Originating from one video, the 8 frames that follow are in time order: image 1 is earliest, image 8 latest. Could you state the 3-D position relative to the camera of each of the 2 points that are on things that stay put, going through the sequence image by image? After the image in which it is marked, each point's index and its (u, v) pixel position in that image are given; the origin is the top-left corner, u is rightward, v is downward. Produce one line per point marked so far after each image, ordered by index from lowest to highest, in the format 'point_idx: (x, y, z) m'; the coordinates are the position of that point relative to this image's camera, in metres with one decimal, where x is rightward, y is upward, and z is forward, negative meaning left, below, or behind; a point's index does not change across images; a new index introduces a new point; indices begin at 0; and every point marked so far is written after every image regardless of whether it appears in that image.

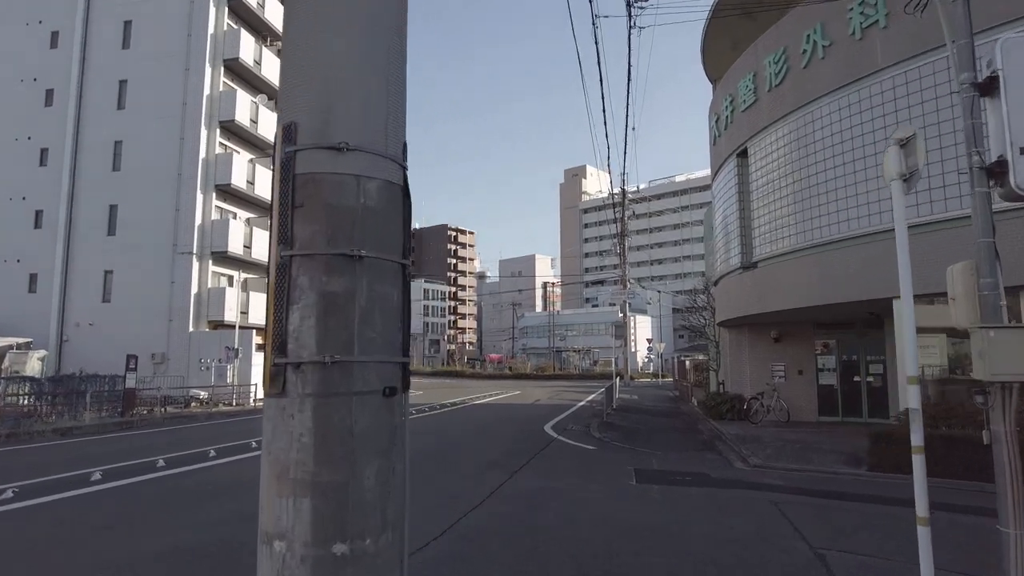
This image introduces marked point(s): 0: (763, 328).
0: (+7.5, -1.2, +19.1) m
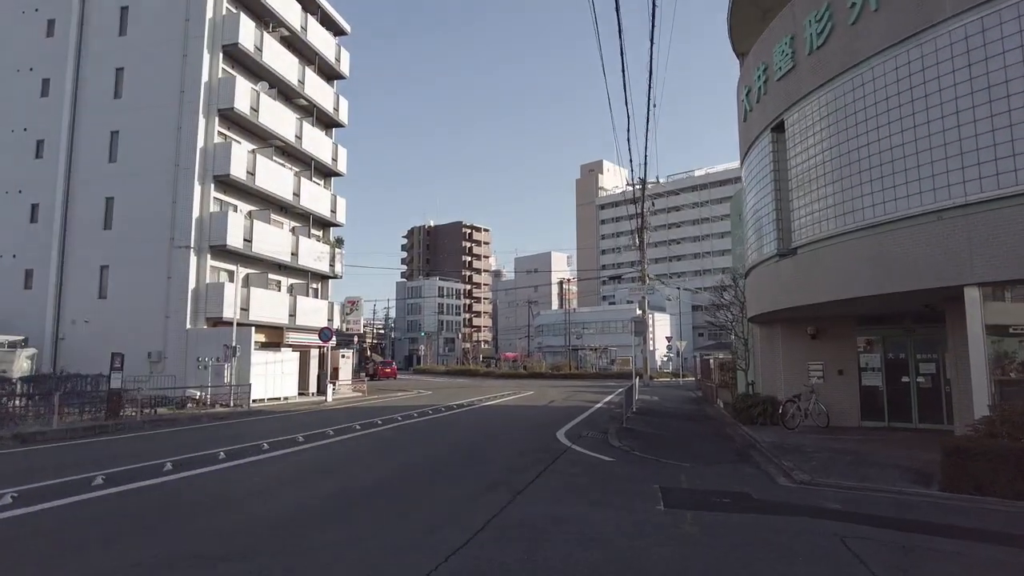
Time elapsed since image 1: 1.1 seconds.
0: (+7.7, -1.0, +17.4) m
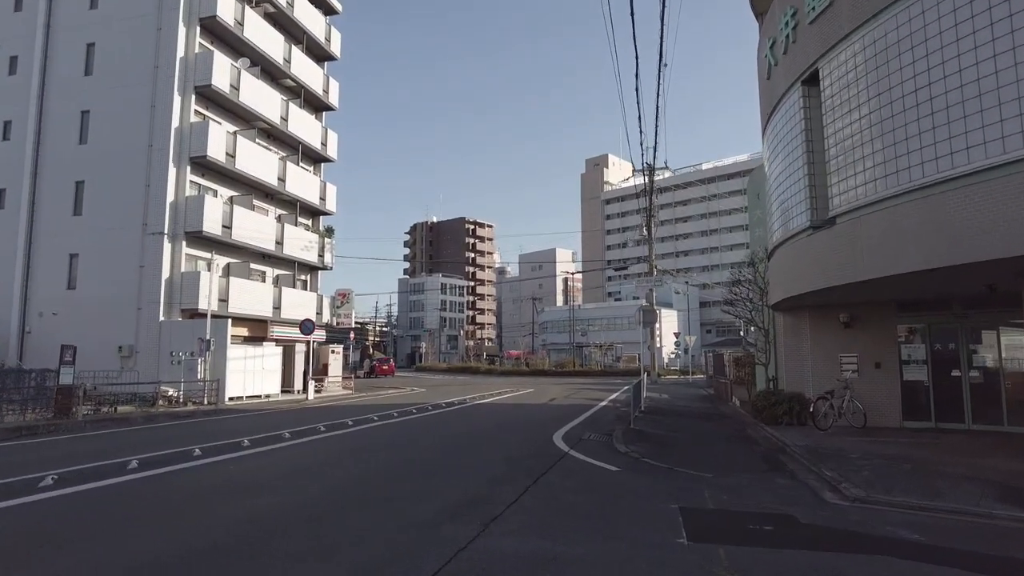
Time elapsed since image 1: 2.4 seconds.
0: (+7.6, -0.5, +15.3) m
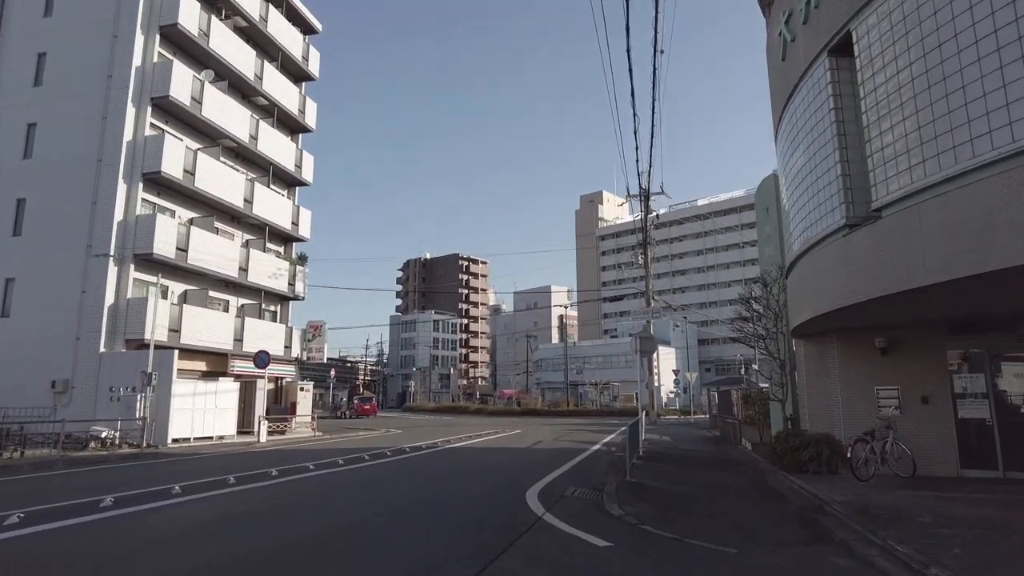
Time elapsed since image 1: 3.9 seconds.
0: (+7.0, -0.9, +12.8) m
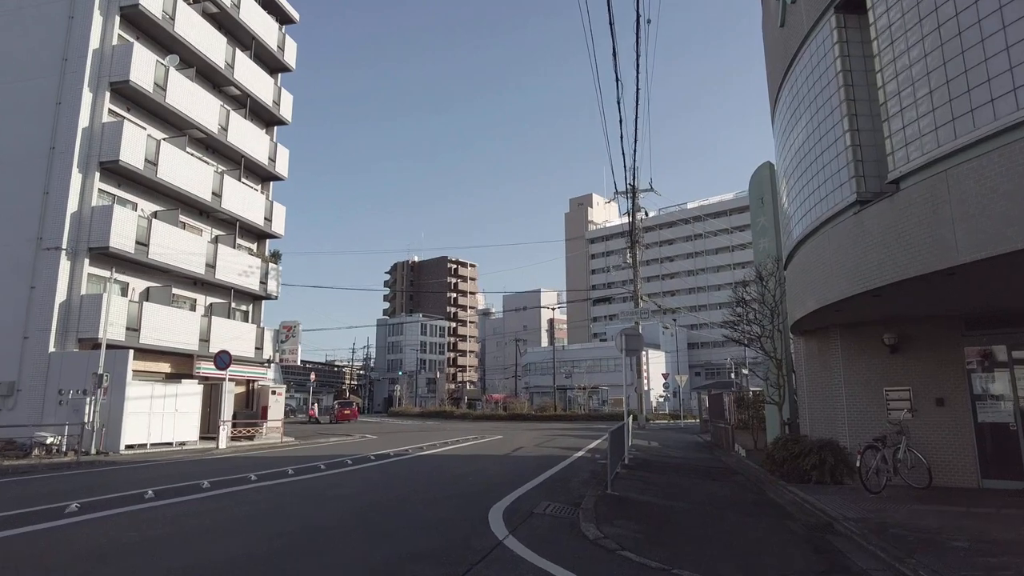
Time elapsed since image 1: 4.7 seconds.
0: (+6.4, -0.8, +11.6) m
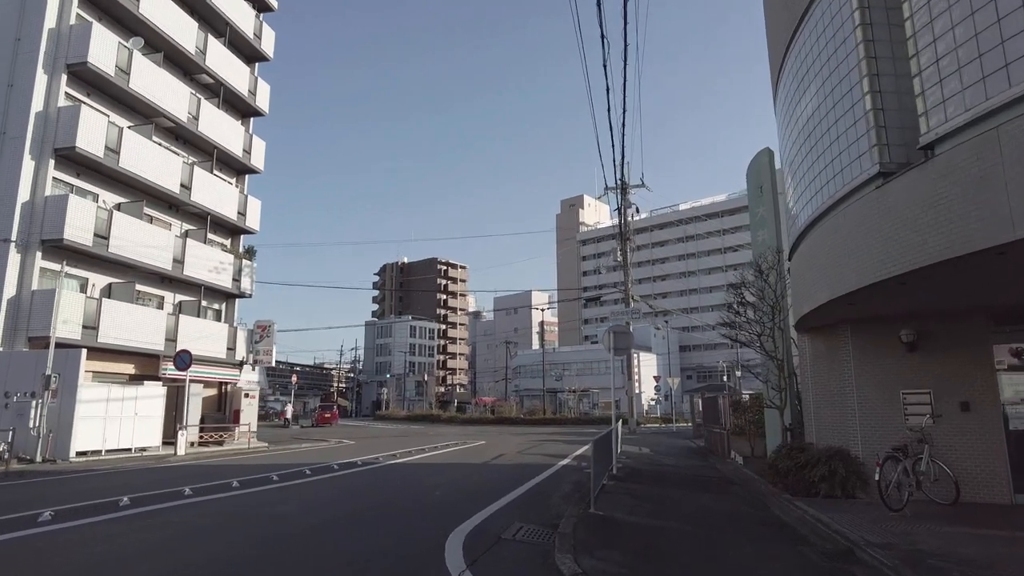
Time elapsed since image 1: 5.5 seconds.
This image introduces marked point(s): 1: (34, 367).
0: (+6.0, -0.6, +10.4) m
1: (-14.1, -2.3, +19.0) m
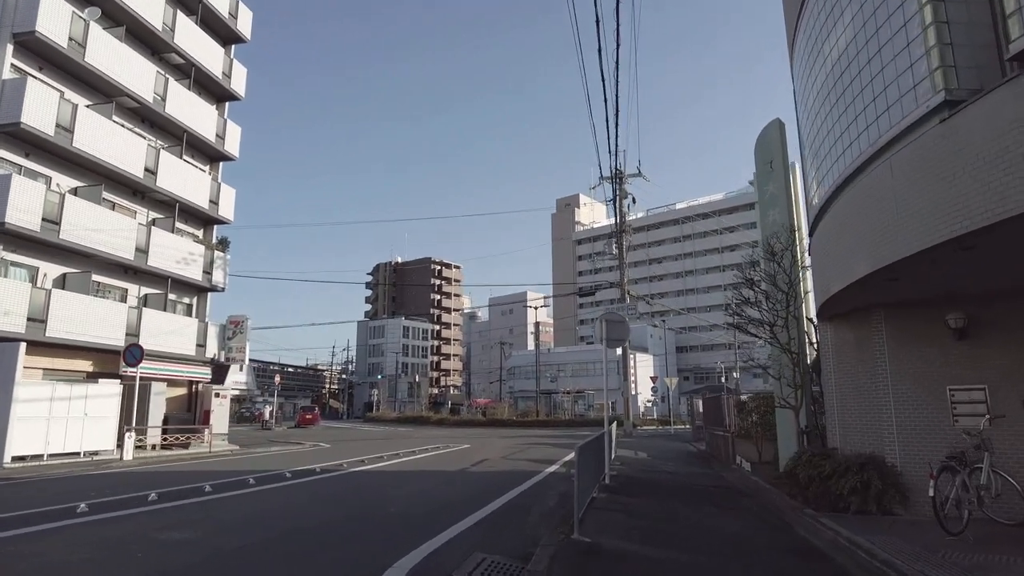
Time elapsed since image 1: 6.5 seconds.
0: (+5.6, -0.3, +8.7) m
1: (-14.5, -2.0, +17.2) m
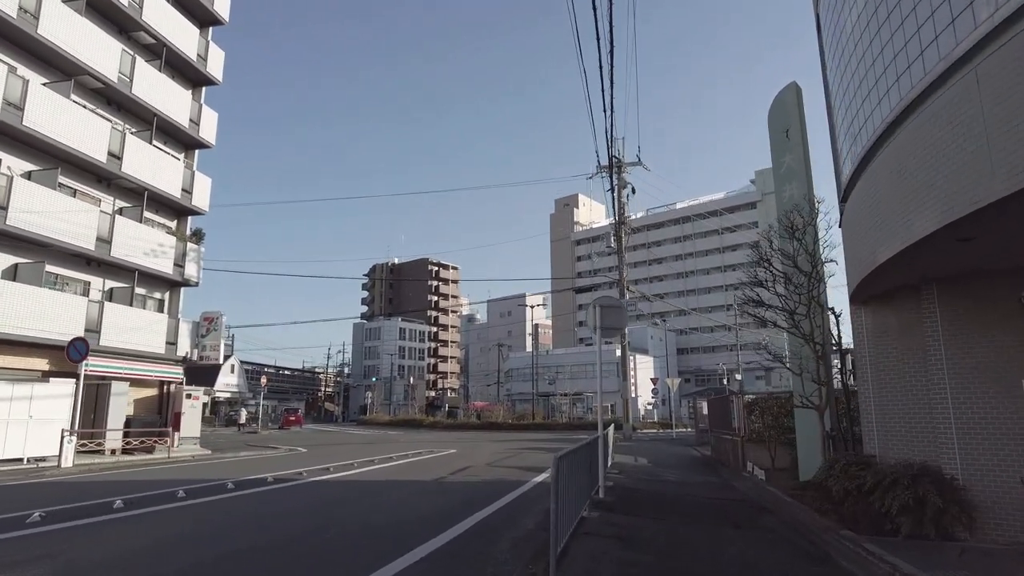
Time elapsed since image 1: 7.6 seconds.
0: (+5.3, 0.0, +7.1) m
1: (-14.9, -1.7, +15.5) m
